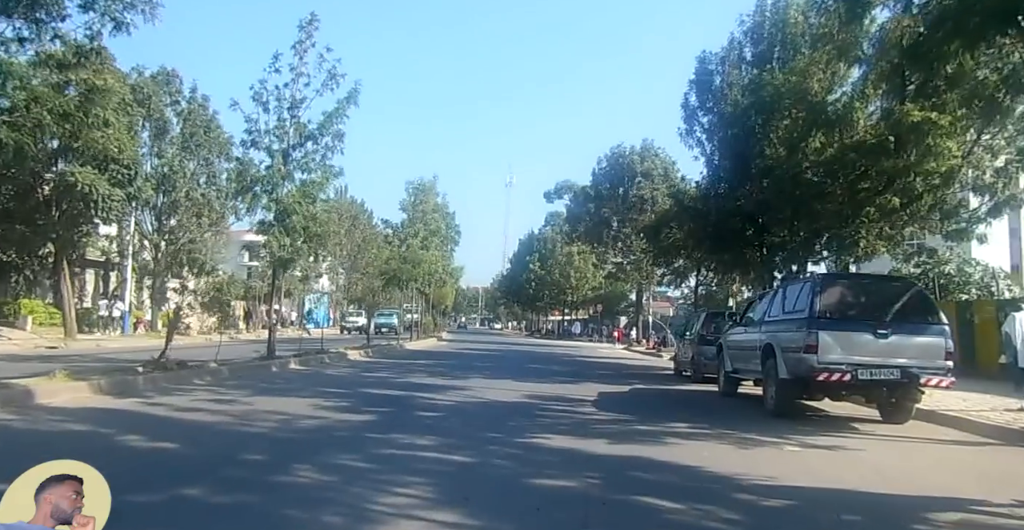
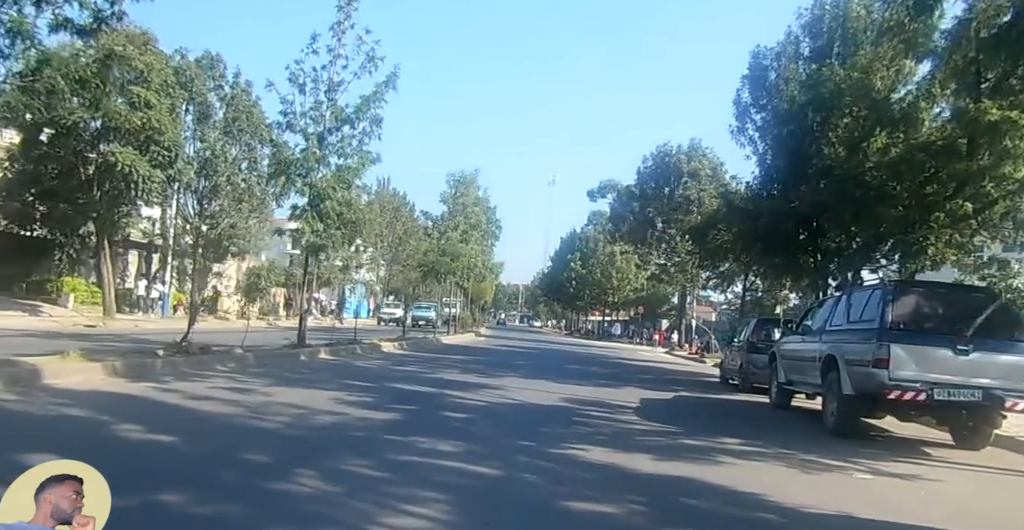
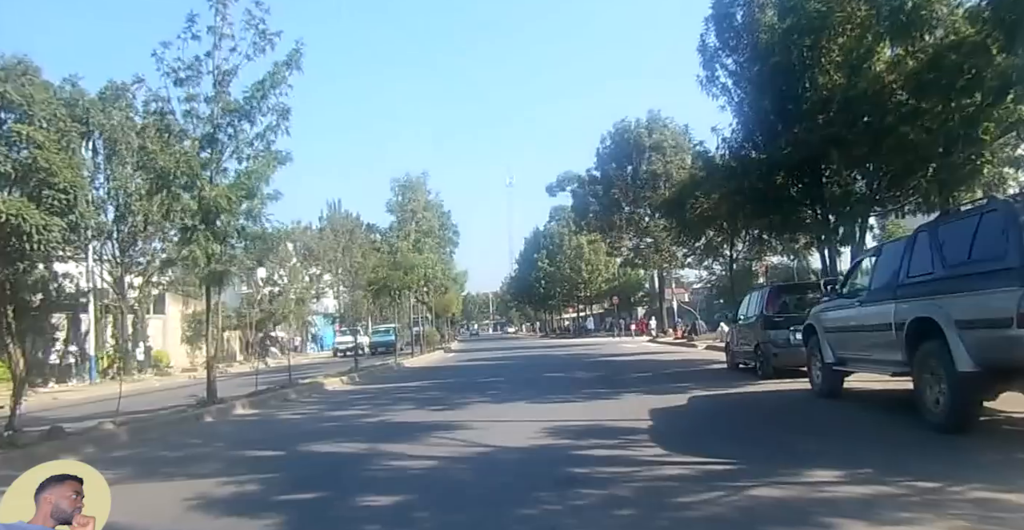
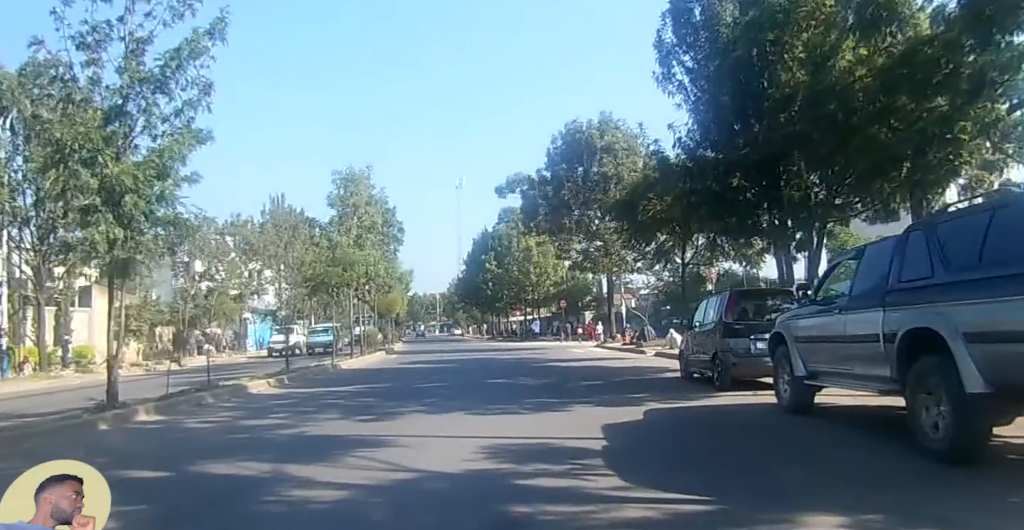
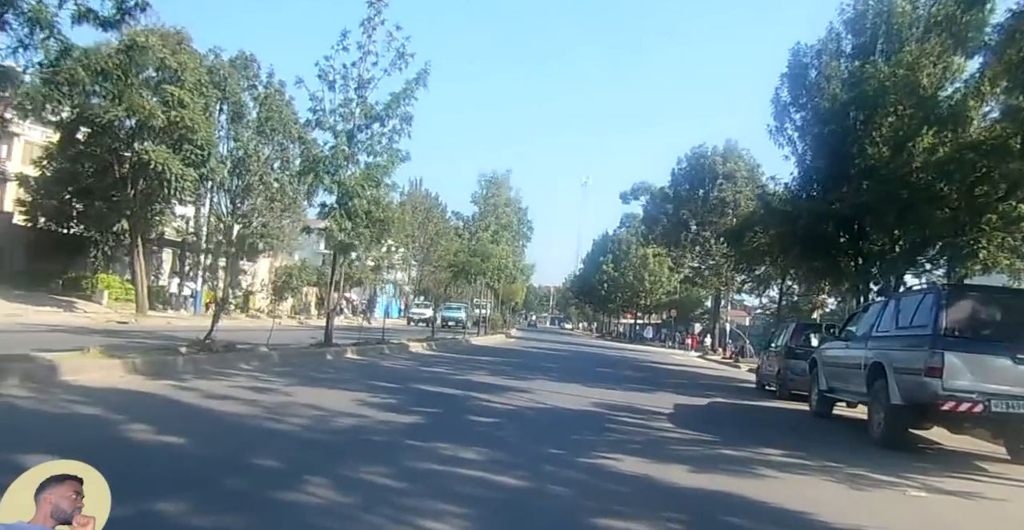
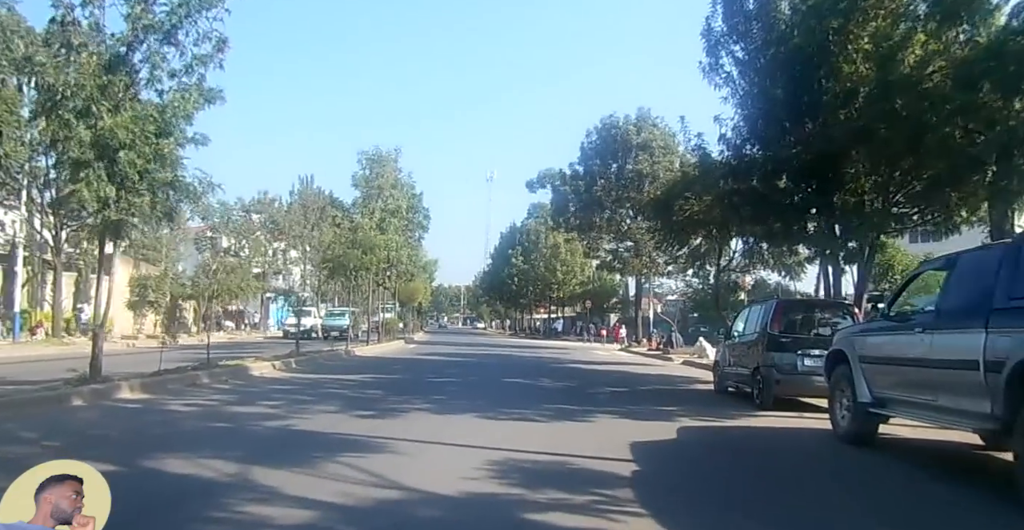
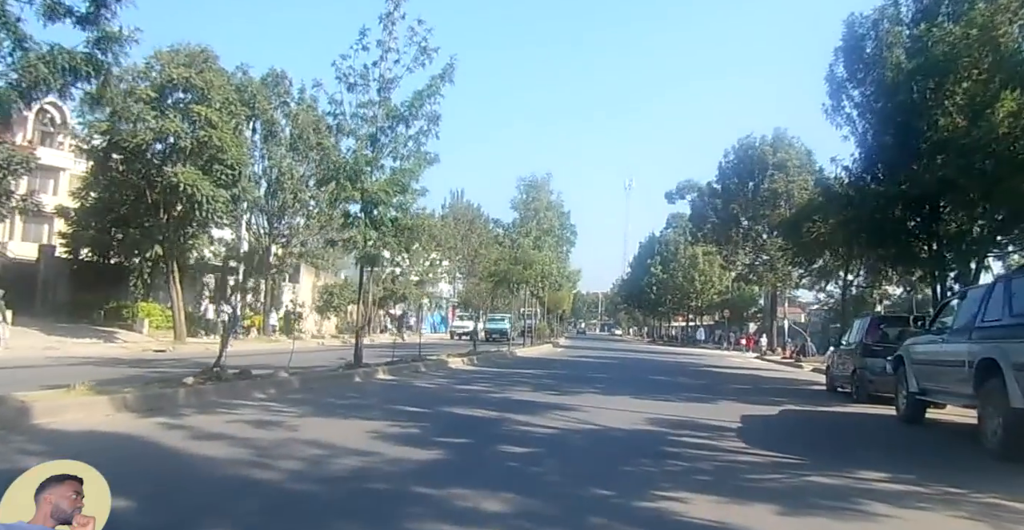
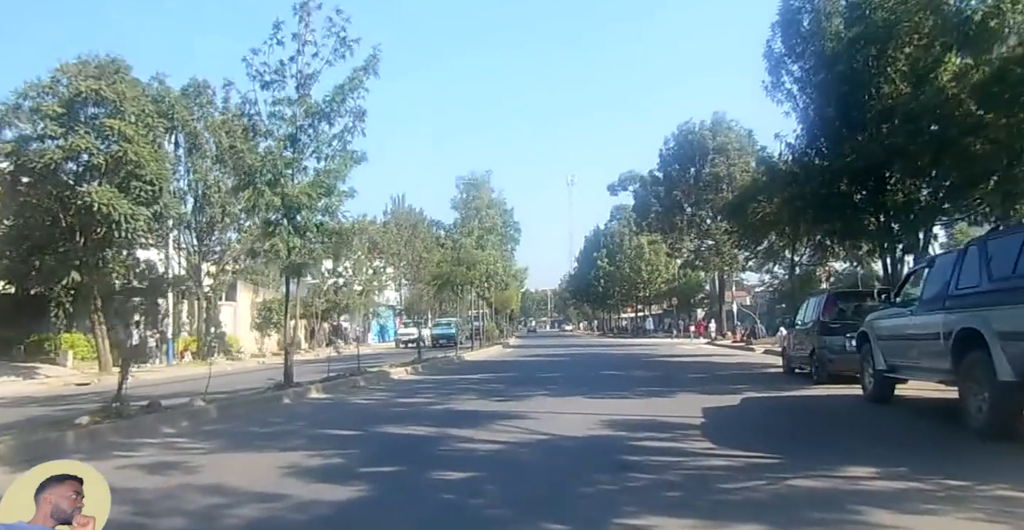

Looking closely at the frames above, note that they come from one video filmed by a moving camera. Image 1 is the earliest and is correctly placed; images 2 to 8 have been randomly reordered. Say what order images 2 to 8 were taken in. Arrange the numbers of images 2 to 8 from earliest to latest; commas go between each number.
2, 5, 7, 8, 3, 4, 6
